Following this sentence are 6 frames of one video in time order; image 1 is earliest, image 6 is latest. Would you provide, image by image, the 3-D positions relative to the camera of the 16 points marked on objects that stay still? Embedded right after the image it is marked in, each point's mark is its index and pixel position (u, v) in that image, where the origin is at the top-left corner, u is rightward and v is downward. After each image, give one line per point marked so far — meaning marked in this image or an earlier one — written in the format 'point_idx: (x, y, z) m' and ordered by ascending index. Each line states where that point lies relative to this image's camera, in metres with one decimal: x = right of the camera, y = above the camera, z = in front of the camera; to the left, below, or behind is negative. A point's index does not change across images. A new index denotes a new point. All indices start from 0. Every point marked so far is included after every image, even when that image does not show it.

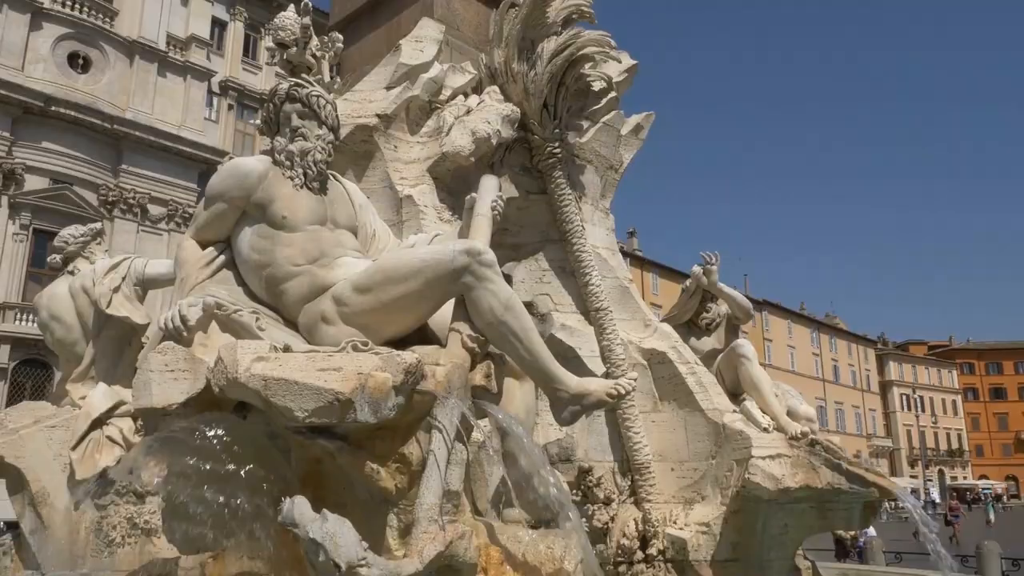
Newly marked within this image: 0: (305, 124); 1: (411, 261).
0: (-1.0, +0.8, +4.1) m
1: (-0.5, +0.1, +3.8) m
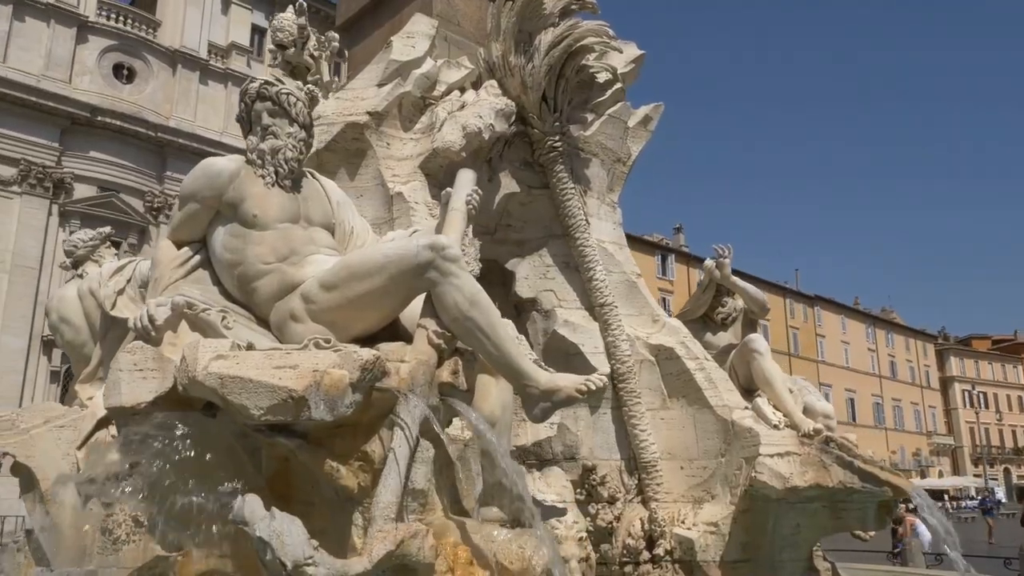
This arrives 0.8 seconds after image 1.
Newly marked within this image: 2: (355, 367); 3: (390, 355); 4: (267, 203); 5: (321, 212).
0: (-1.2, +0.8, +4.1) m
1: (-0.6, +0.1, +3.7) m
2: (-0.6, -0.3, +3.4) m
3: (-0.5, -0.3, +3.7) m
4: (-1.2, +0.4, +4.0) m
5: (-1.0, +0.4, +4.2) m
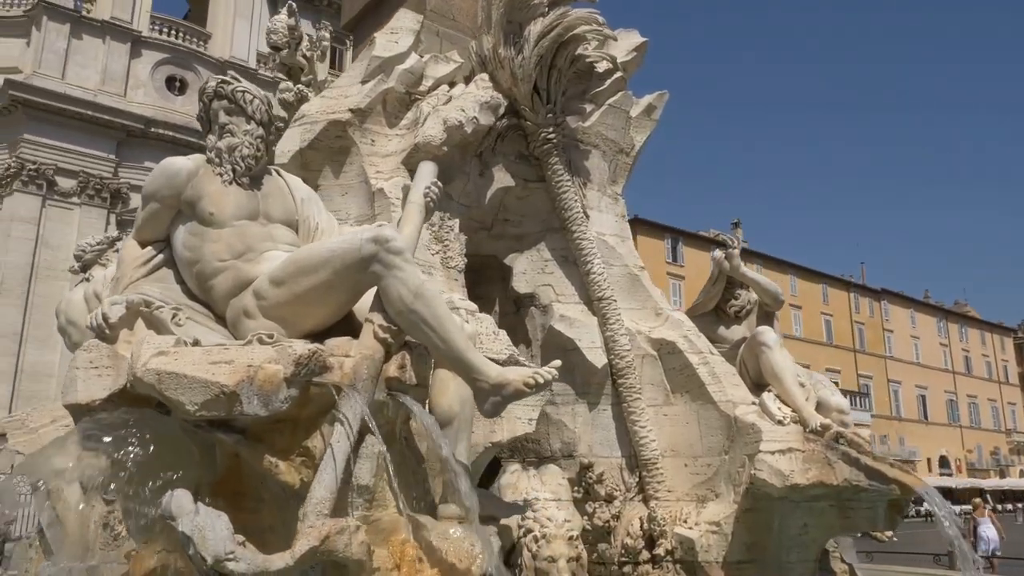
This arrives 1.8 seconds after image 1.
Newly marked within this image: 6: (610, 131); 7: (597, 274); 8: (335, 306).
0: (-1.4, +0.8, +4.1) m
1: (-0.8, +0.2, +3.7) m
2: (-0.9, -0.3, +3.4) m
3: (-0.8, -0.3, +3.6) m
4: (-1.4, +0.4, +4.1) m
5: (-1.2, +0.4, +4.2) m
6: (+0.8, +1.2, +6.7) m
7: (+0.6, +0.1, +6.2) m
8: (-0.8, -0.1, +3.8) m
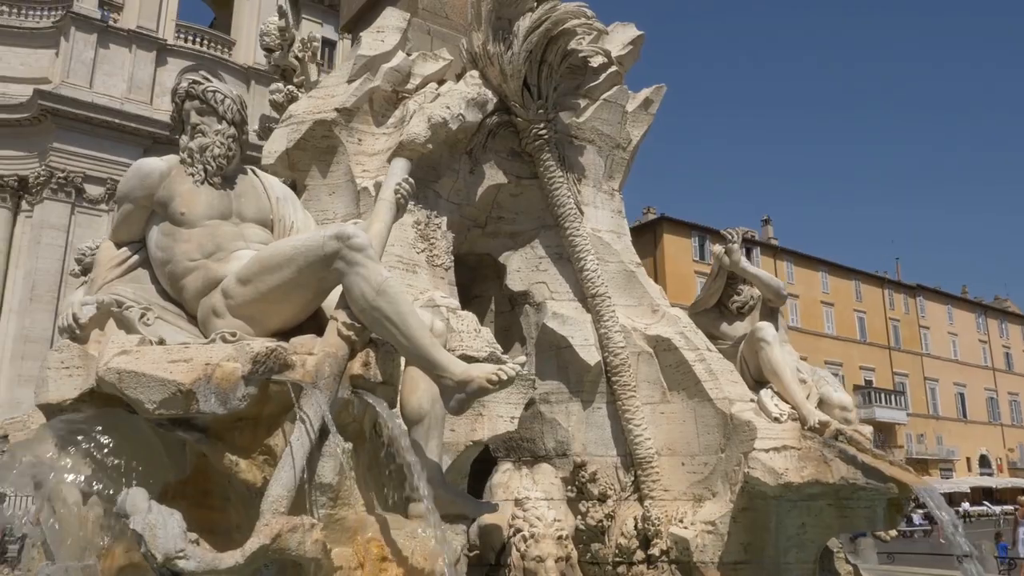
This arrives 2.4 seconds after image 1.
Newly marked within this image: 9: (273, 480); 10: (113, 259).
0: (-1.5, +0.8, +4.1) m
1: (-1.0, +0.2, +3.7) m
2: (-1.1, -0.3, +3.4) m
3: (-0.9, -0.3, +3.6) m
4: (-1.5, +0.4, +4.1) m
5: (-1.3, +0.4, +4.2) m
6: (+0.7, +1.3, +6.6) m
7: (+0.6, +0.1, +6.1) m
8: (-1.0, -0.1, +3.8) m
9: (-0.9, -0.8, +3.3) m
10: (-2.0, +0.1, +4.2) m
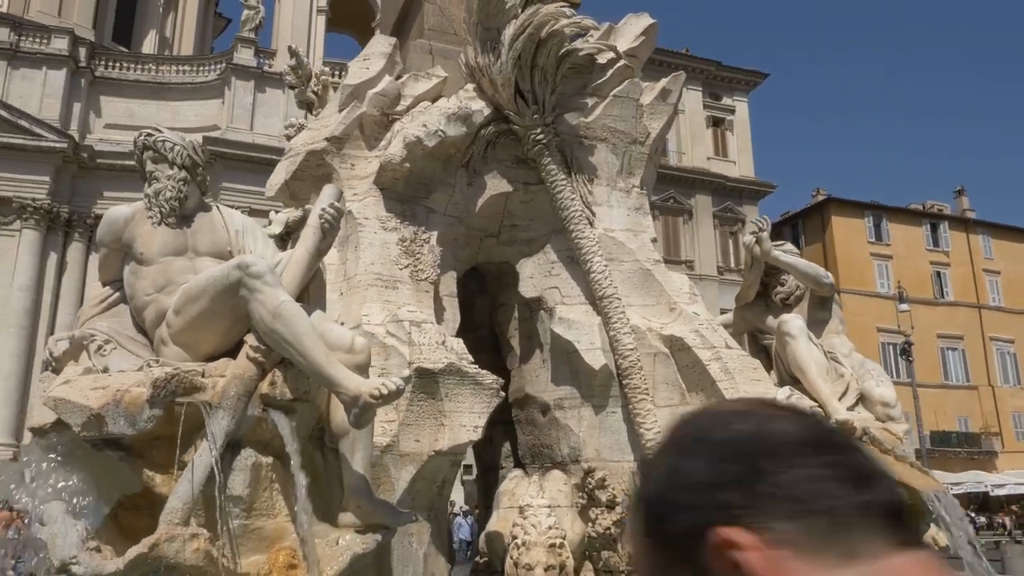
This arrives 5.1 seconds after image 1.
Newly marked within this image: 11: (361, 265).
0: (-1.9, +0.7, +4.6) m
1: (-1.5, 0.0, +4.0) m
2: (-1.6, -0.4, +3.7) m
3: (-1.4, -0.4, +3.9) m
4: (-1.9, +0.3, +4.5) m
5: (-1.7, +0.3, +4.6) m
6: (+0.8, +1.3, +6.4) m
7: (+0.6, +0.1, +6.0) m
8: (-1.4, -0.2, +4.1) m
9: (-1.5, -0.9, +3.6) m
10: (-2.3, -0.1, +4.7) m
11: (-1.0, +0.2, +5.4) m
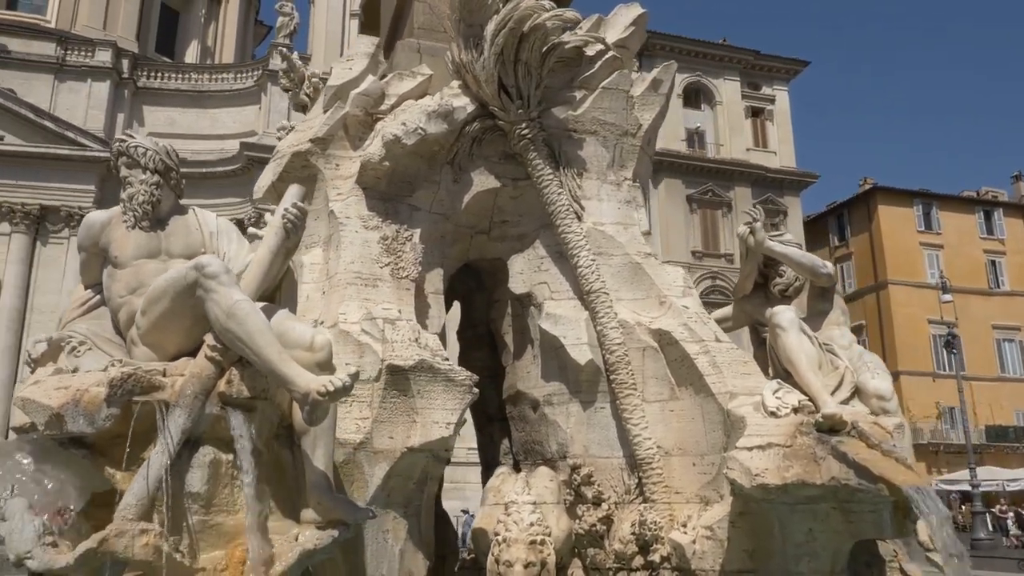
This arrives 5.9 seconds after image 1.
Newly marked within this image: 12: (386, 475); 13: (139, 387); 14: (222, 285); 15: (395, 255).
0: (-2.1, +0.6, +4.7) m
1: (-1.7, 0.0, +4.1) m
2: (-1.8, -0.4, +3.8) m
3: (-1.6, -0.4, +4.0) m
4: (-2.1, +0.2, +4.6) m
5: (-1.9, +0.2, +4.7) m
6: (+0.7, +1.3, +6.4) m
7: (+0.5, +0.1, +5.9) m
8: (-1.6, -0.2, +4.2) m
9: (-1.7, -0.9, +3.7) m
10: (-2.5, -0.1, +4.9) m
11: (-1.1, +0.2, +5.4) m
12: (-0.7, -1.1, +4.8) m
13: (-1.7, -0.5, +3.8) m
14: (-1.4, 0.0, +4.0) m
15: (-0.8, +0.2, +5.6) m
